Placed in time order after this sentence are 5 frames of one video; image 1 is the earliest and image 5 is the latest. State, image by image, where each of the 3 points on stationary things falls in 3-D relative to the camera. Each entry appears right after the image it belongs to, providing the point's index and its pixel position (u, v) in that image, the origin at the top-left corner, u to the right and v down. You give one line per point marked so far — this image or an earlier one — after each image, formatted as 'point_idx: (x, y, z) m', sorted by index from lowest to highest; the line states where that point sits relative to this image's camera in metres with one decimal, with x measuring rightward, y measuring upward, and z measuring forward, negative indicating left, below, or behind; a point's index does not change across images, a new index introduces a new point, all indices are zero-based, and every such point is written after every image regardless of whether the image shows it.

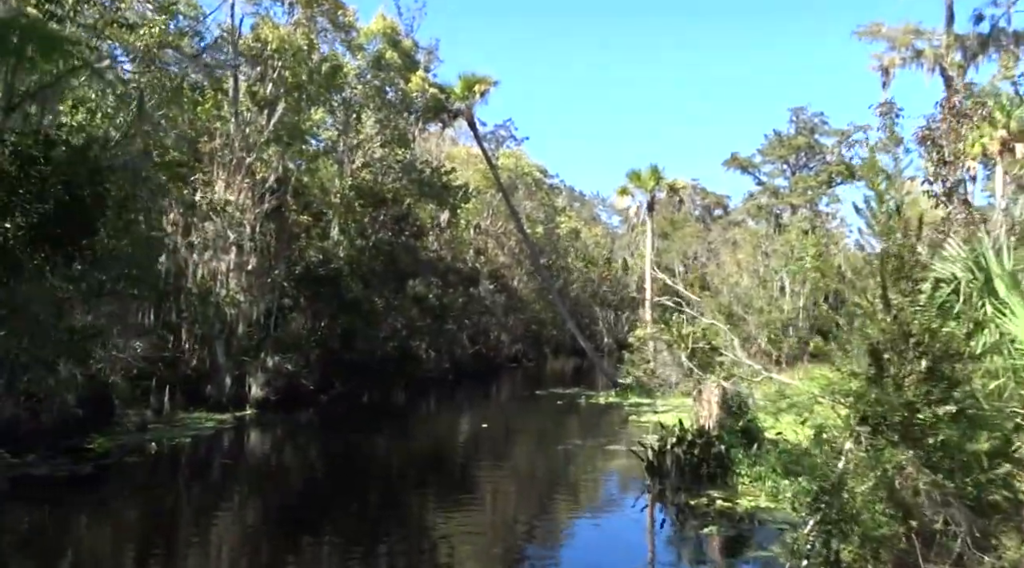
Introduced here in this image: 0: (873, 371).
0: (+2.5, -0.6, +5.9) m
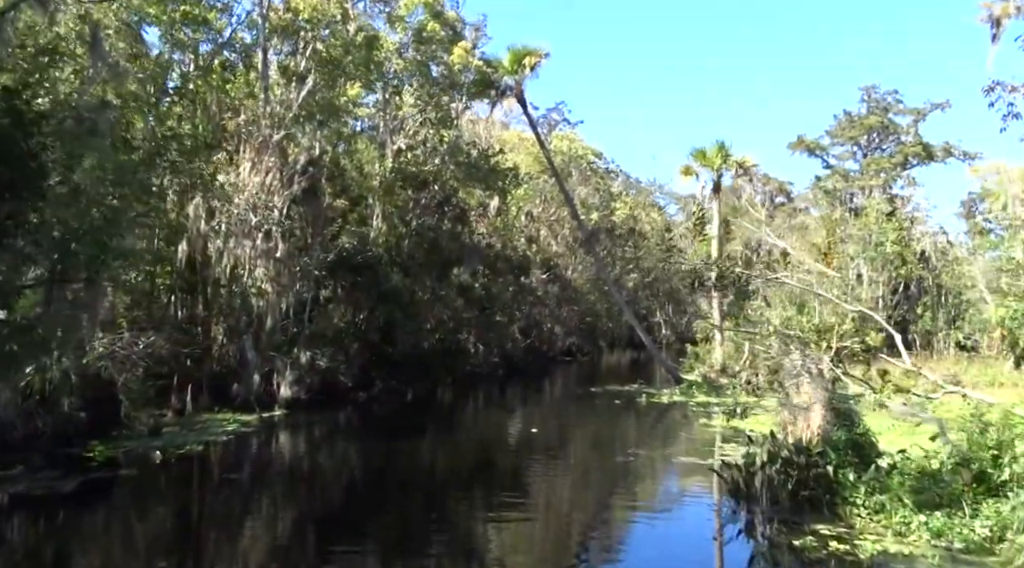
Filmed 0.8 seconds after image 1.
0: (+2.7, -0.4, +3.6) m
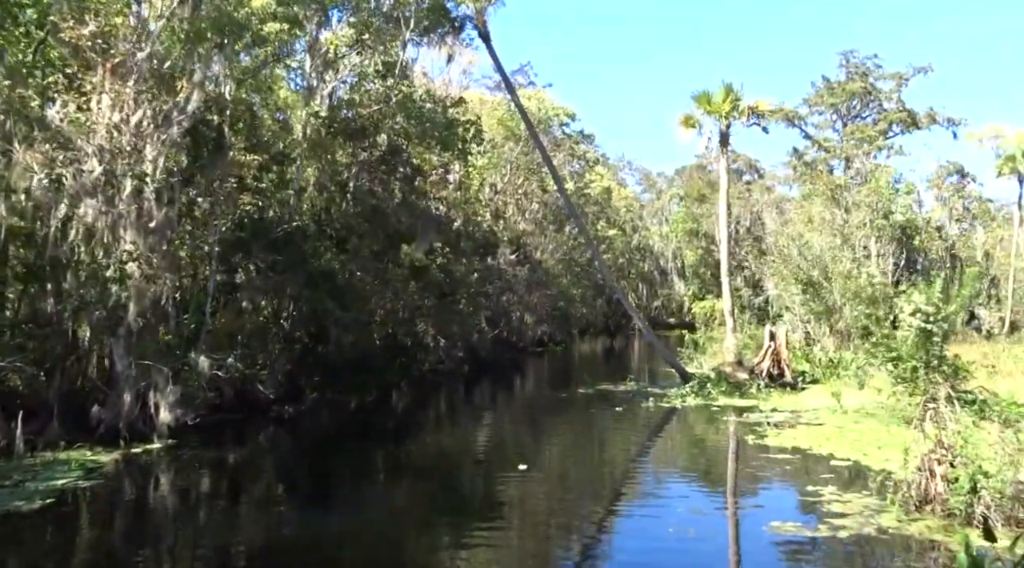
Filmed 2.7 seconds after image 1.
0: (+3.0, -0.2, -1.5) m
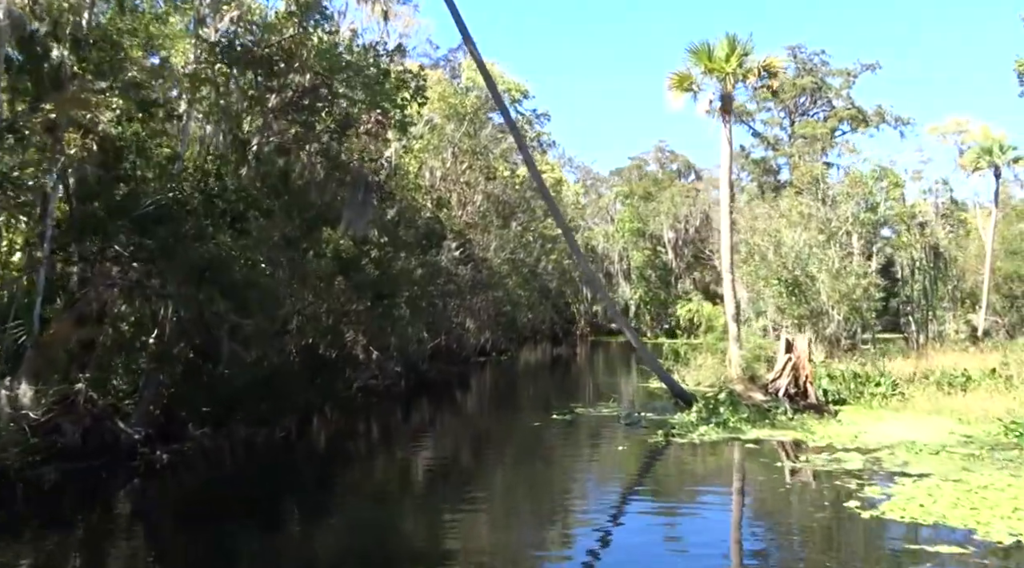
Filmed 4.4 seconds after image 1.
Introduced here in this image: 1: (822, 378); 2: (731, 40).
0: (+4.0, 0.0, -5.9) m
1: (+7.0, -2.1, +19.4) m
2: (+4.7, +5.2, +18.5) m
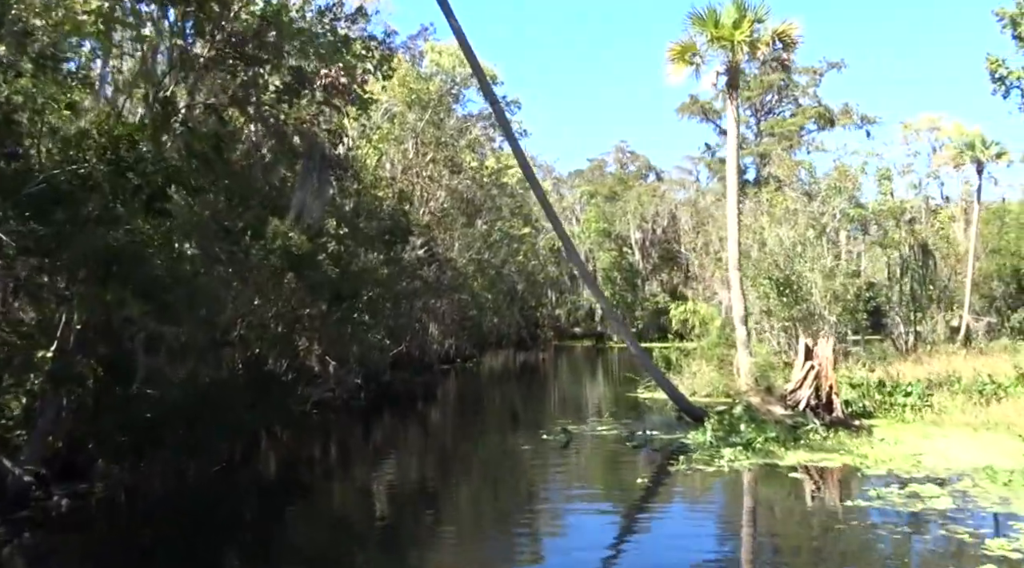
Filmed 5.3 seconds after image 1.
0: (+5.0, +0.2, -8.1) m
1: (+6.6, -2.1, +17.3) m
2: (+4.3, +5.3, +16.3) m
